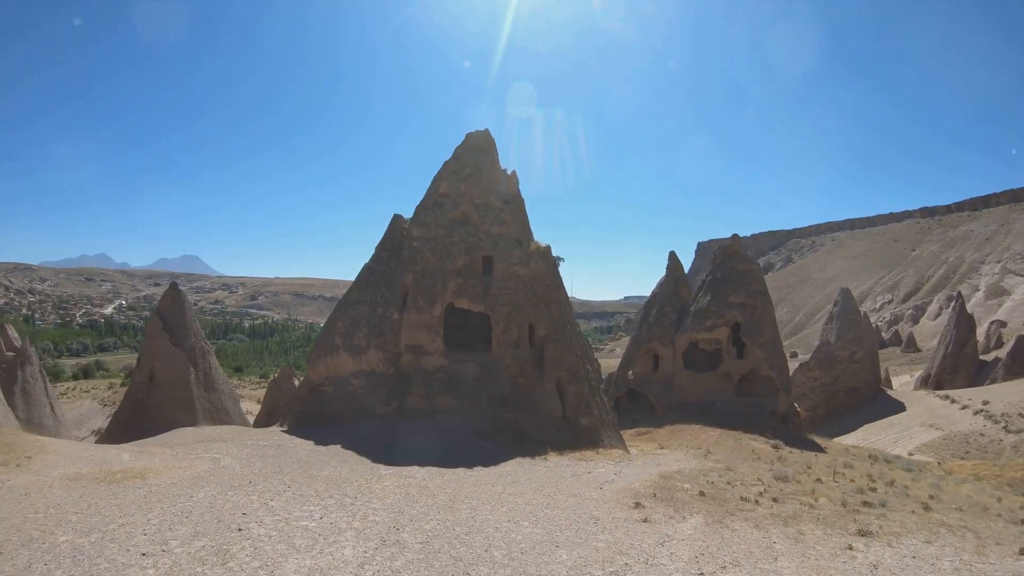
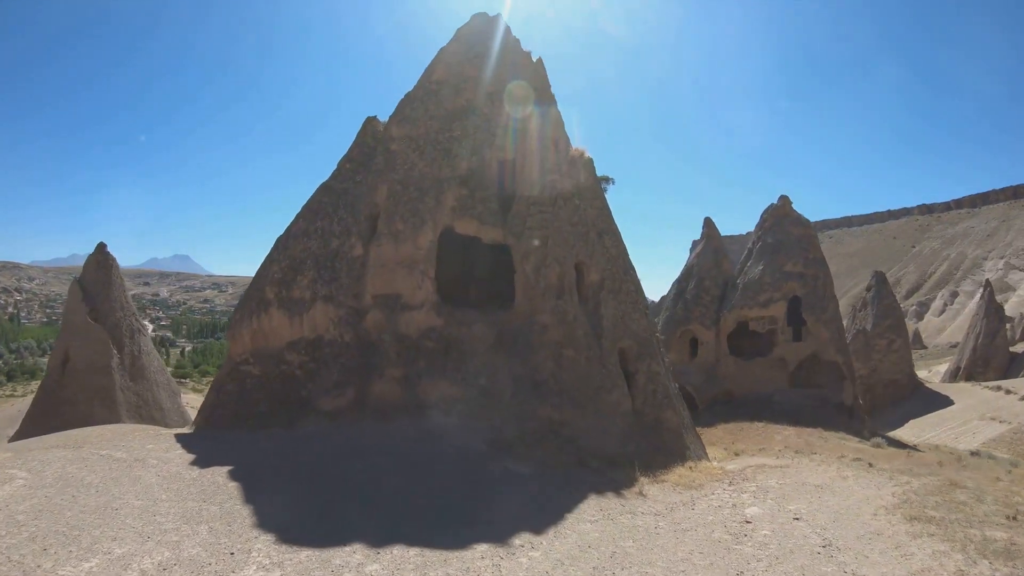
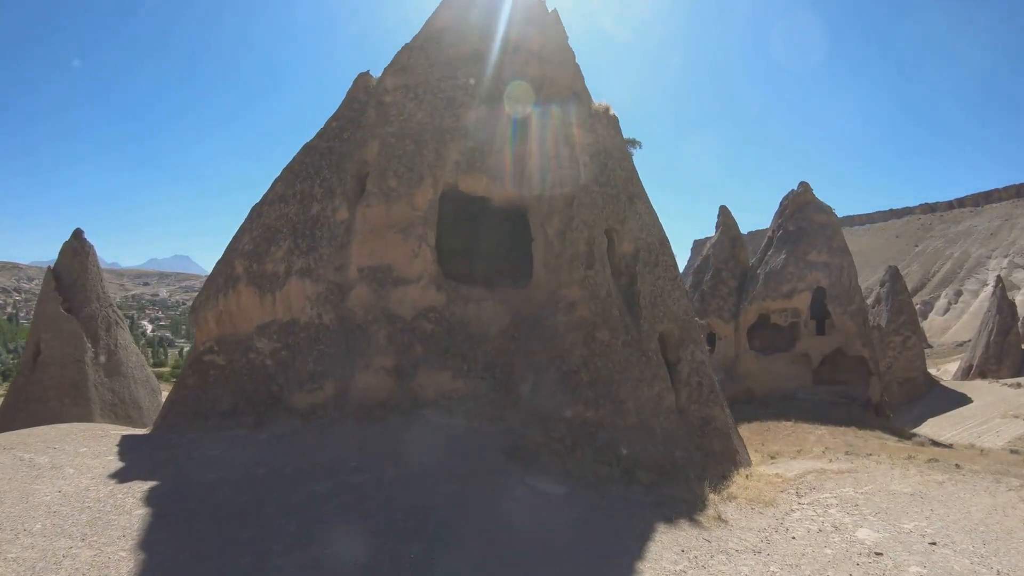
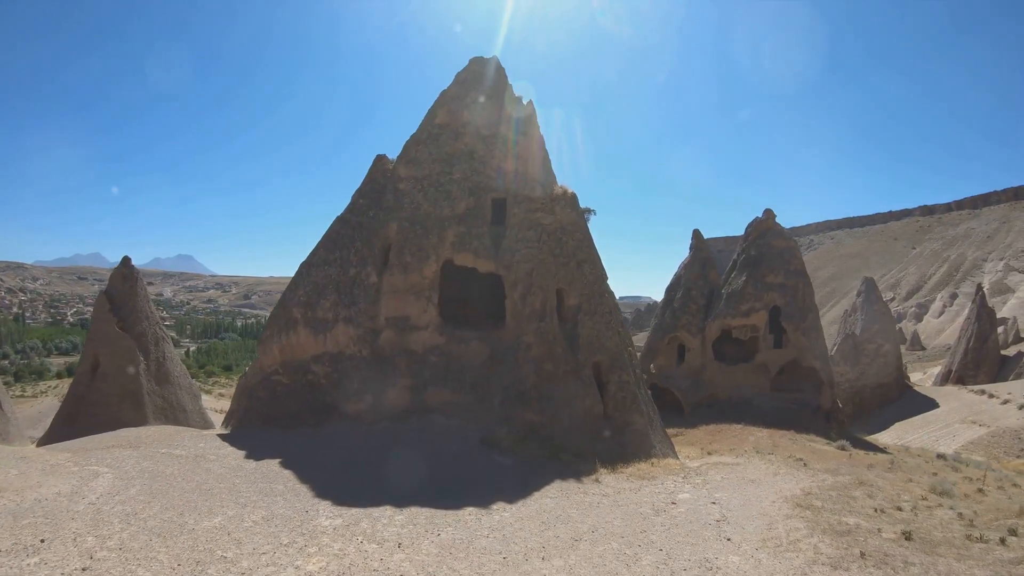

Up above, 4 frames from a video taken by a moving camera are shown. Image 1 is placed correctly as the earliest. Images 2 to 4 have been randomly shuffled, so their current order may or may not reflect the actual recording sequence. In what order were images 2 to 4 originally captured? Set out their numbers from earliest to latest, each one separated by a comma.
4, 2, 3
